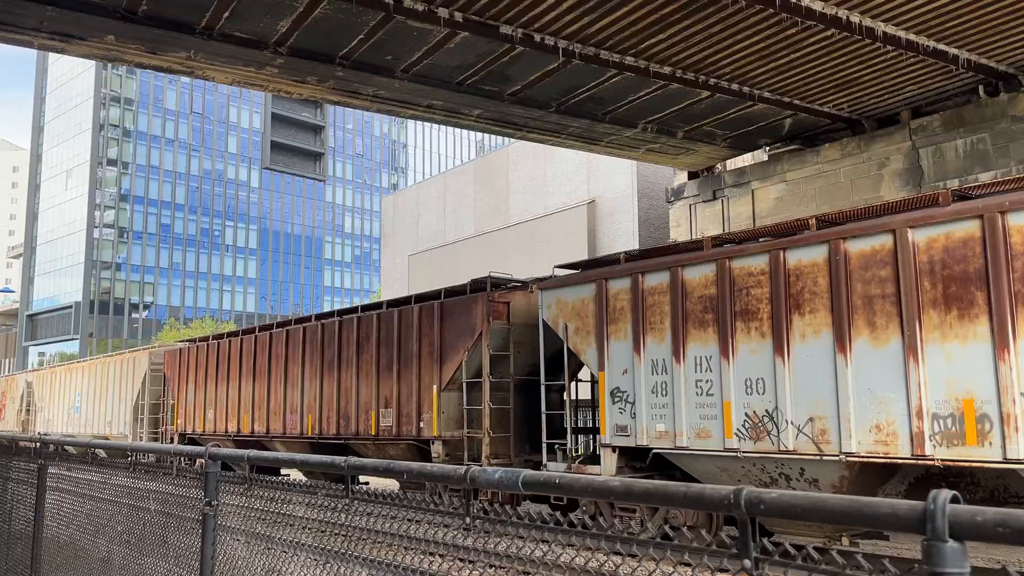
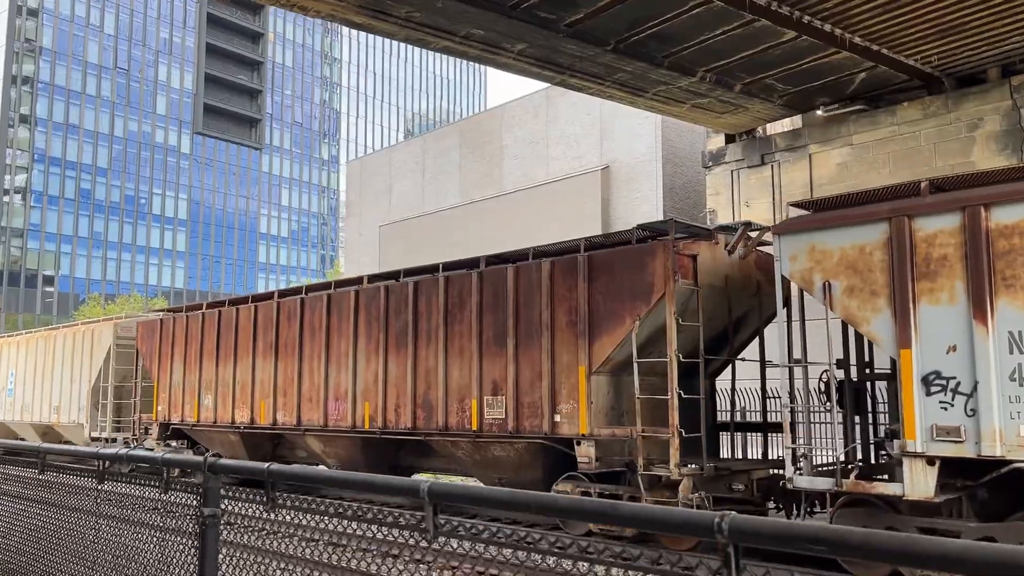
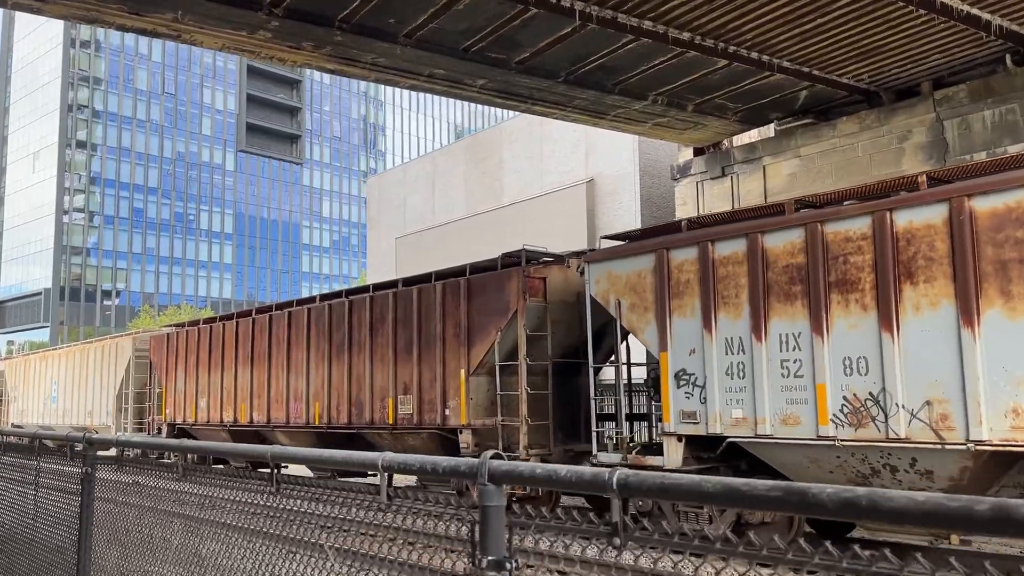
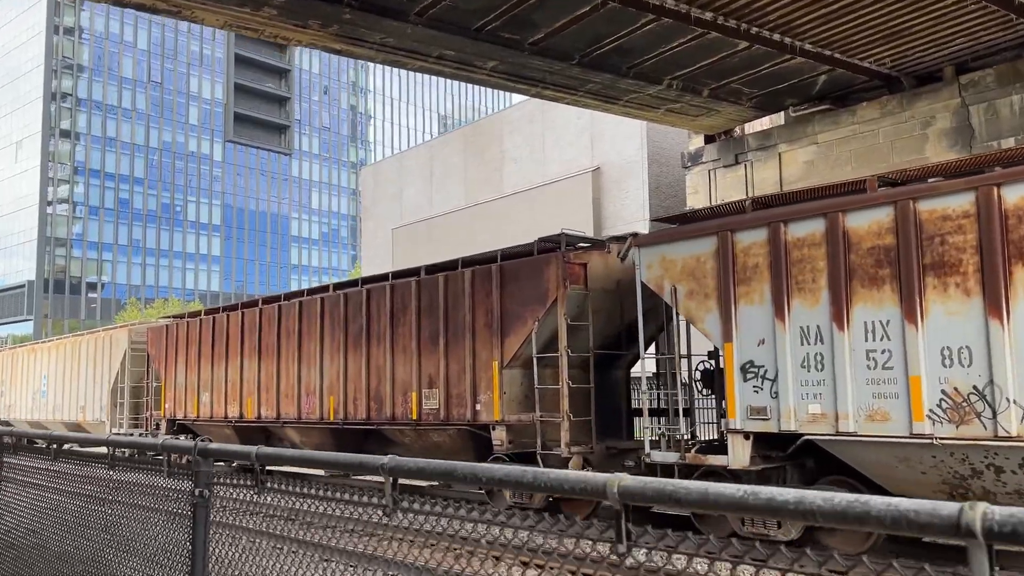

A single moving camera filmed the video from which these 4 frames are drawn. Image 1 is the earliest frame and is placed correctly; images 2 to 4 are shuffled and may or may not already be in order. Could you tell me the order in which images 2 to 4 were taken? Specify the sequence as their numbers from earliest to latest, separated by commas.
3, 4, 2
